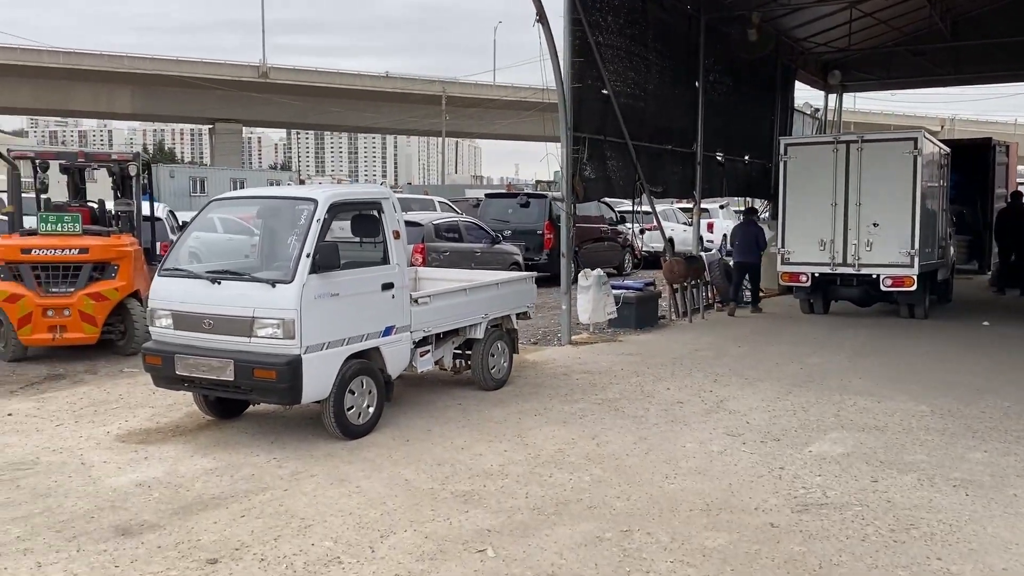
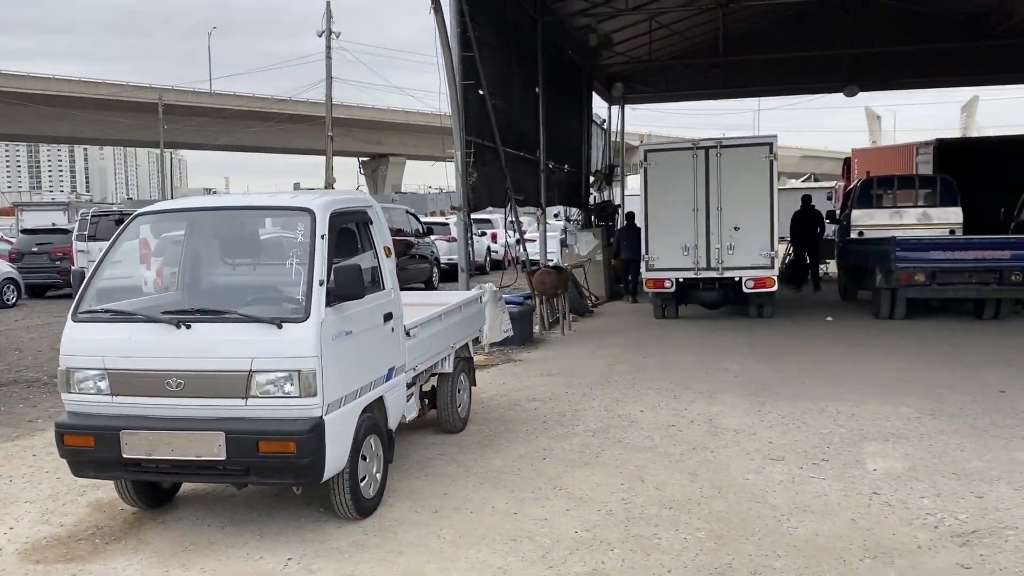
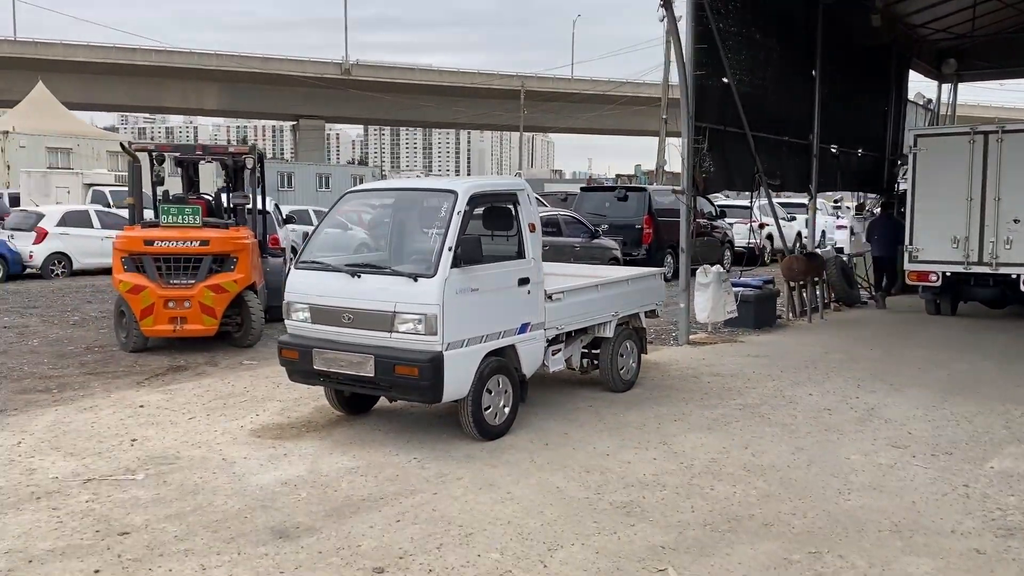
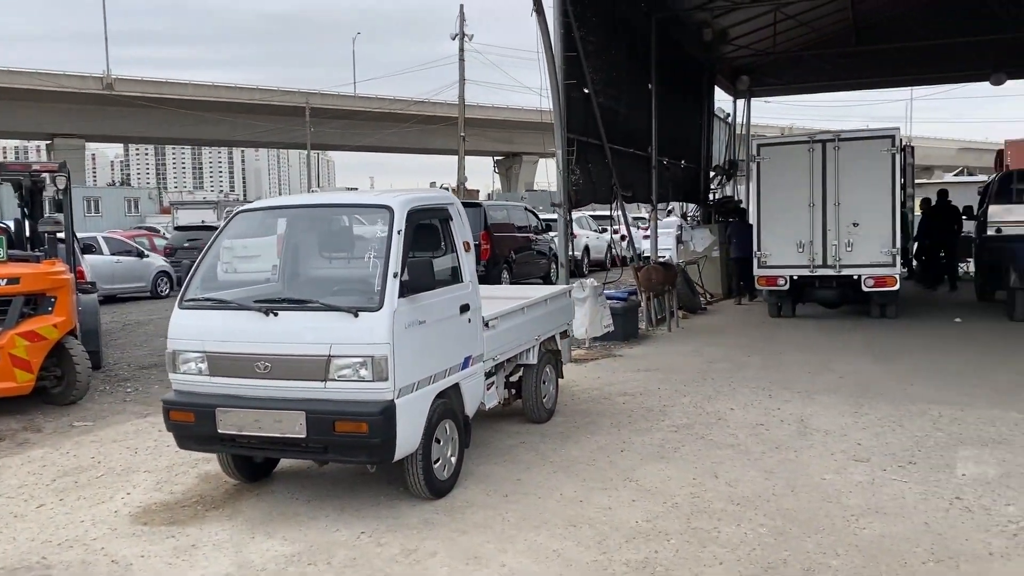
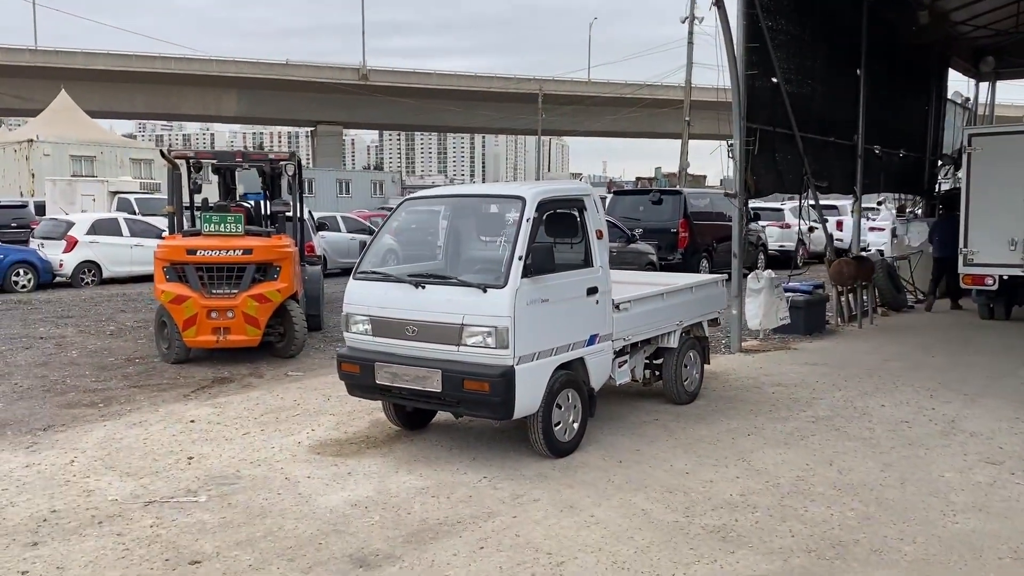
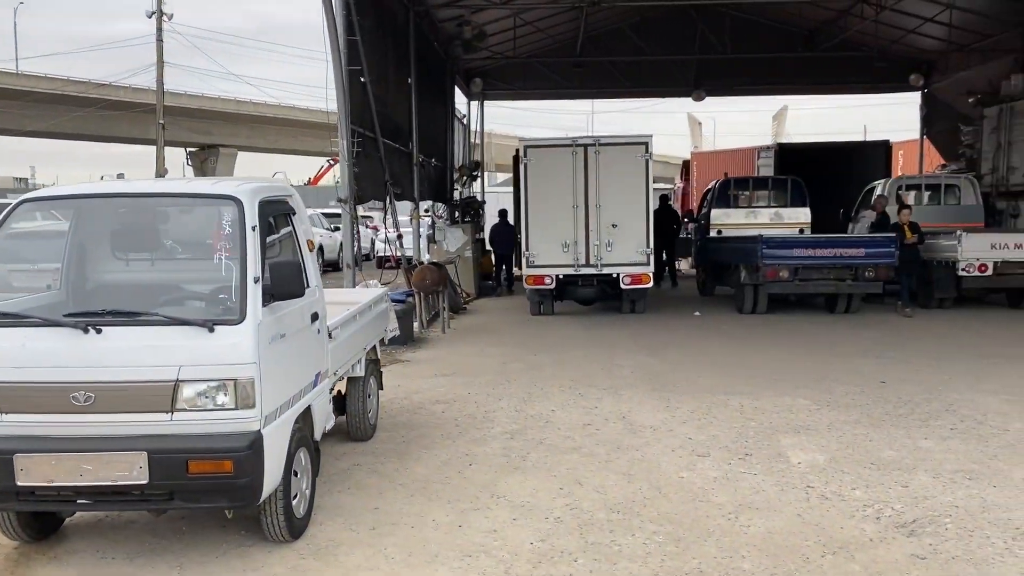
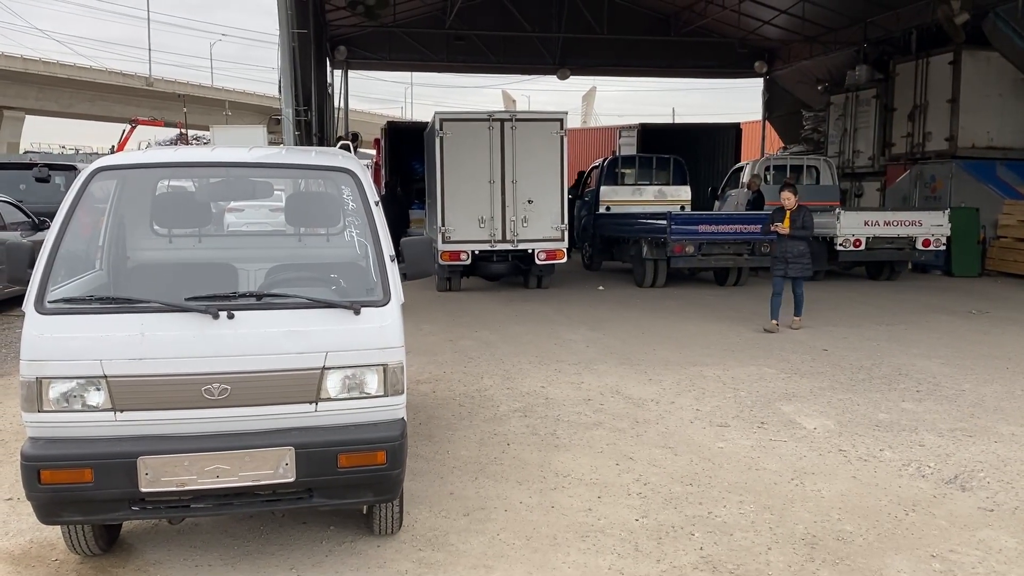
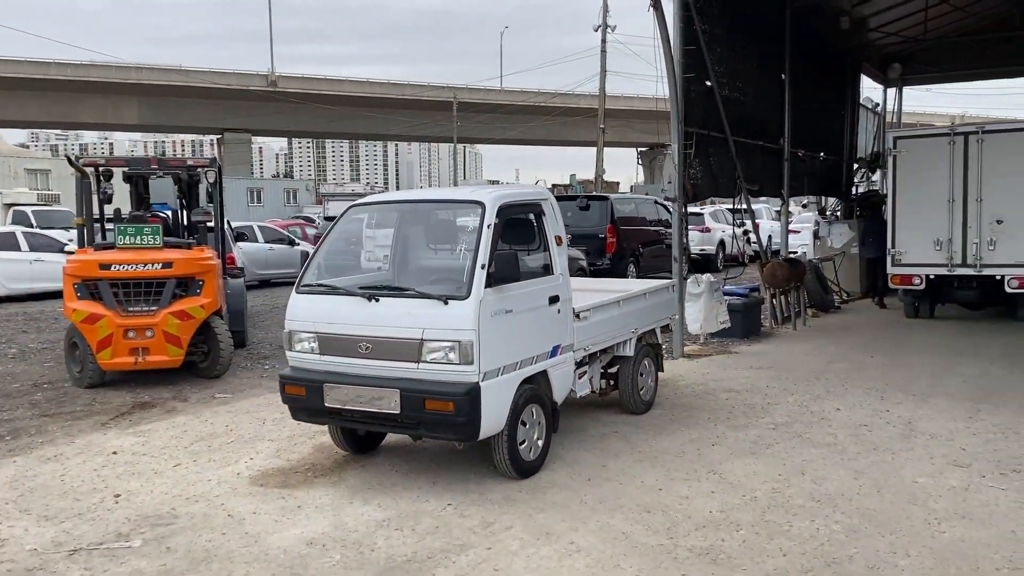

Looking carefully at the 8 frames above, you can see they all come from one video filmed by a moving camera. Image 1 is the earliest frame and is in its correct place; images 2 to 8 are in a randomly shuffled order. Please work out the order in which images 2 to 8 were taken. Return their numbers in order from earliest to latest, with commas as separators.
3, 5, 8, 4, 2, 6, 7
